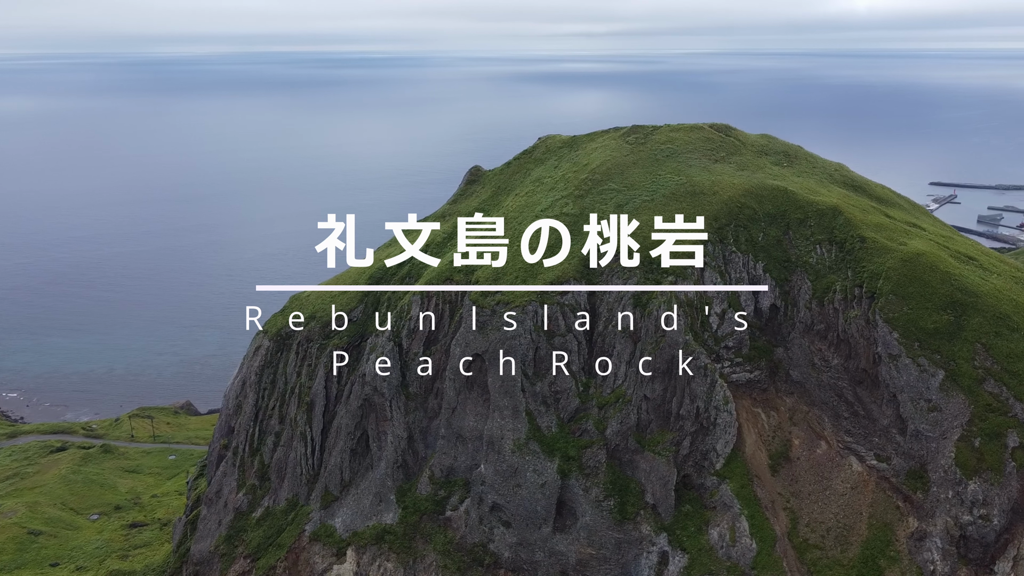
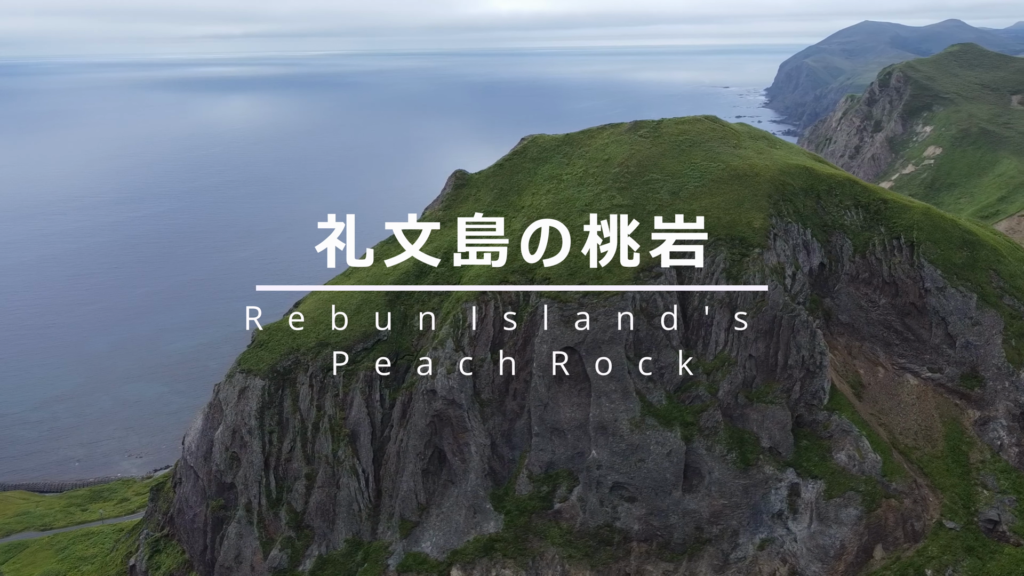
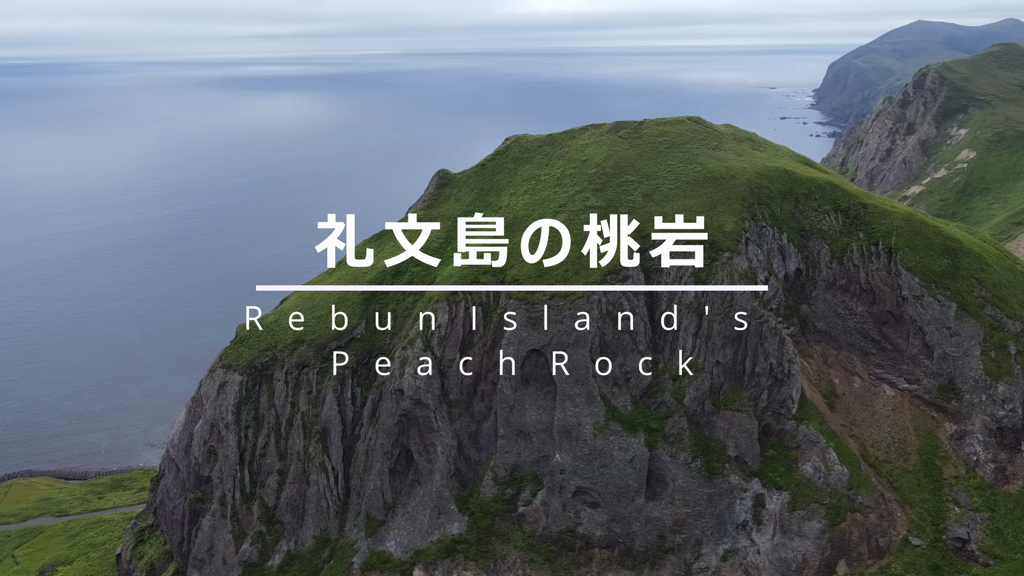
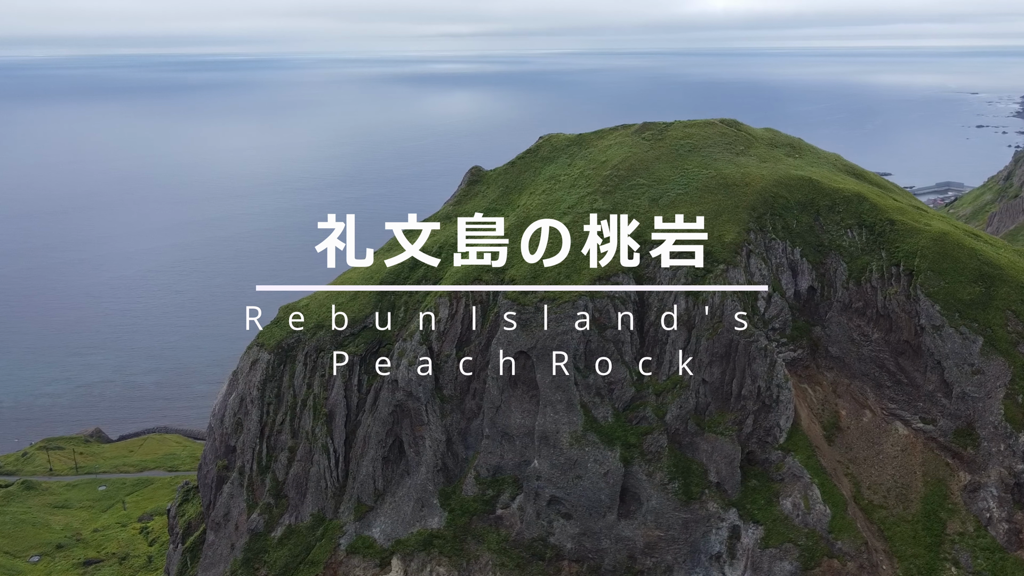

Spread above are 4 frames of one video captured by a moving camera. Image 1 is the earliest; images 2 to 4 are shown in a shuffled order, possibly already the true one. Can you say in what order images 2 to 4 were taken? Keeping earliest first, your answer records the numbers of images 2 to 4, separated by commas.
4, 3, 2
